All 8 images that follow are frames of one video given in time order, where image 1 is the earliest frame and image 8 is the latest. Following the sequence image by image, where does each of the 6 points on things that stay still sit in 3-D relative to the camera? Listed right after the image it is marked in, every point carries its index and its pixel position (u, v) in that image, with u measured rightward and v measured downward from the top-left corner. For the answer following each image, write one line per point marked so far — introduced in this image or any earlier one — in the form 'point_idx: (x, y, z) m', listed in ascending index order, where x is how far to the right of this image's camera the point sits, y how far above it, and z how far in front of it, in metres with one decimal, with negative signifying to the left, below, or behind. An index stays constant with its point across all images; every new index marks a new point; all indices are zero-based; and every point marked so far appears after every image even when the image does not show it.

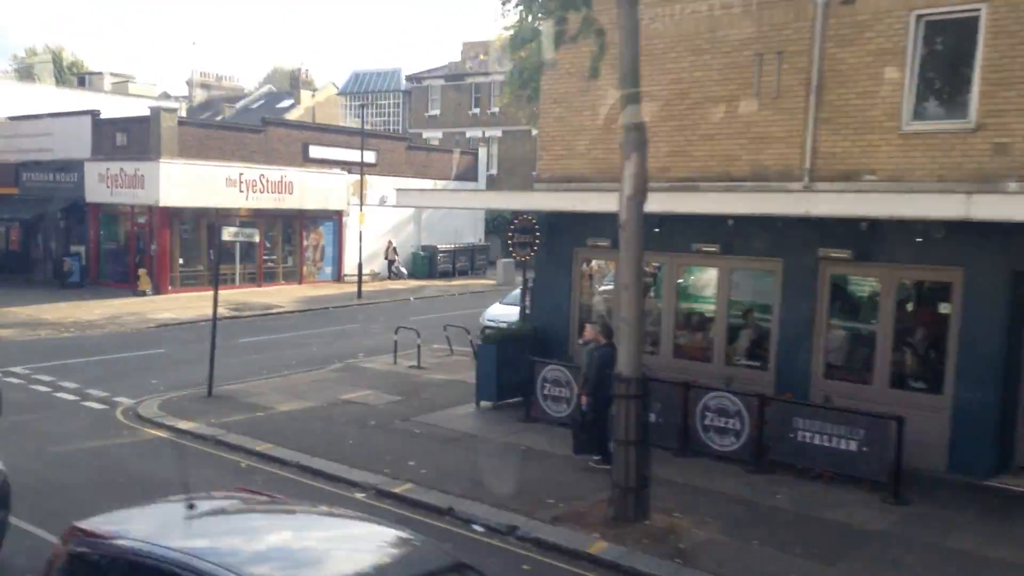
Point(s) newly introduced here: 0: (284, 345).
0: (-4.6, -1.1, +19.3) m
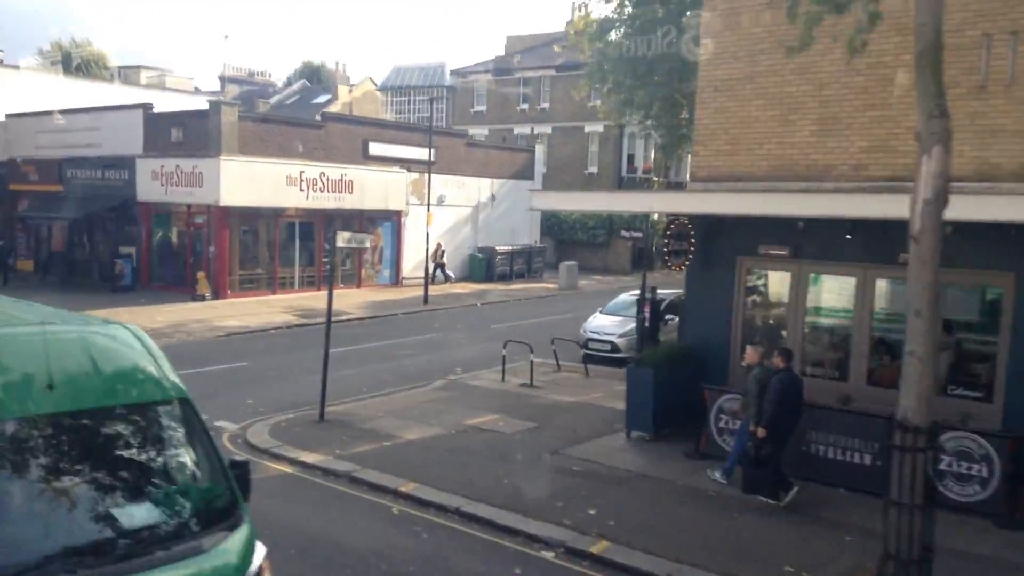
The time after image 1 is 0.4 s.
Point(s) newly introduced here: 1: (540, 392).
0: (-2.7, -1.3, +17.8) m
1: (+0.4, -1.6, +14.5) m
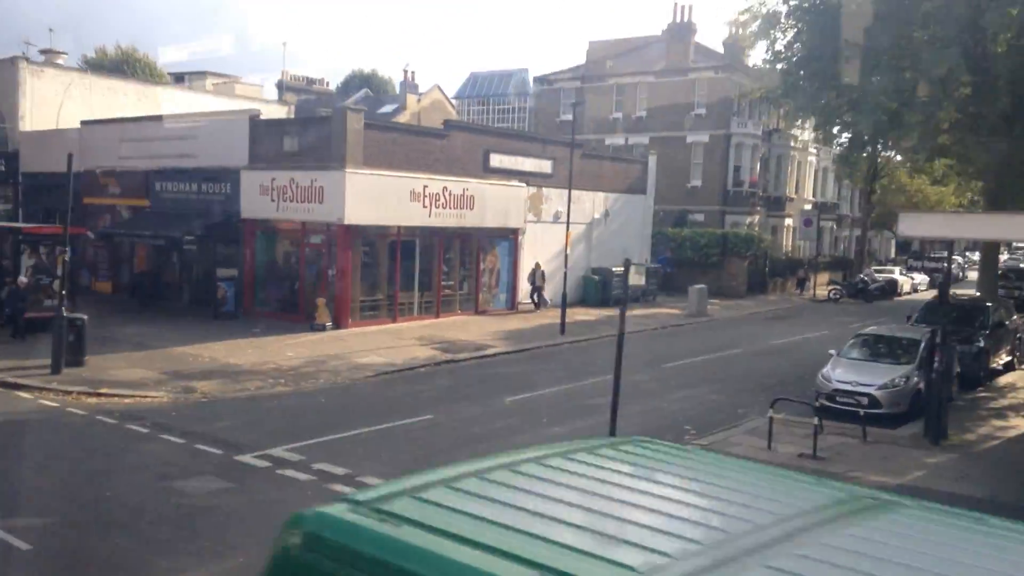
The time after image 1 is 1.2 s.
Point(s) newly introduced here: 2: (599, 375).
0: (+0.9, -1.9, +14.9) m
1: (+3.9, -2.1, +11.5) m
2: (+1.6, -1.7, +17.8) m
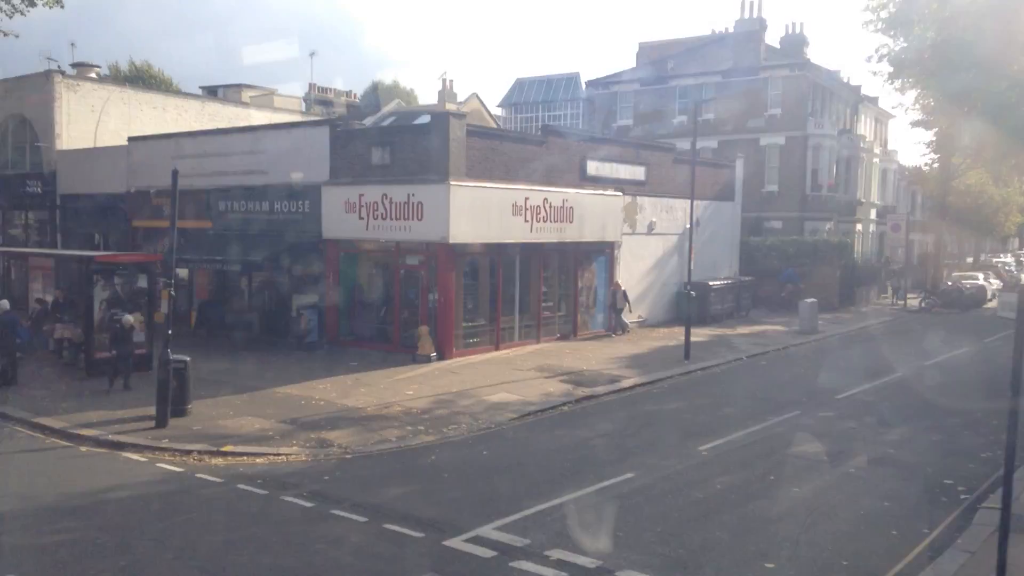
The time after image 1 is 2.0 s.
0: (+3.6, -2.2, +12.6) m
1: (+6.6, -2.4, +9.2) m
2: (+4.3, -2.0, +15.5) m
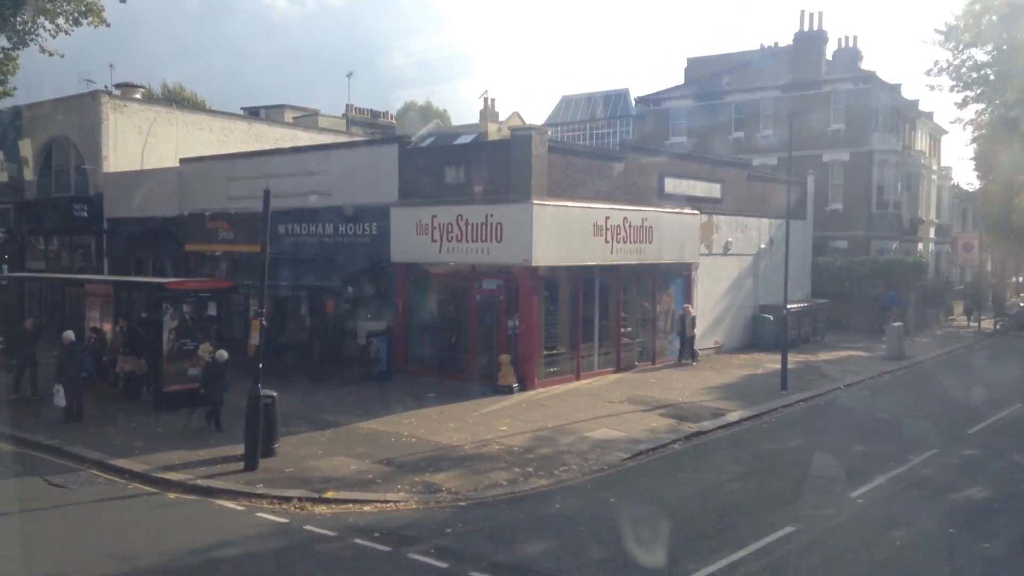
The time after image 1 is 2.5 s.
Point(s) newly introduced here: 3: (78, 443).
0: (+5.2, -2.6, +11.3) m
1: (+8.1, -2.6, +7.9) m
2: (+6.0, -2.4, +14.2) m
3: (-6.7, -2.4, +14.6) m
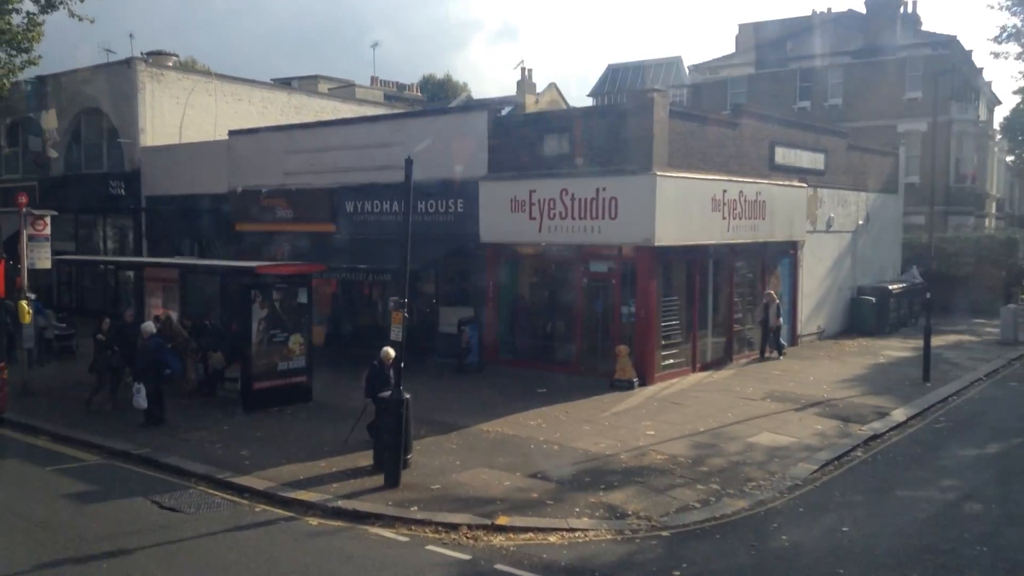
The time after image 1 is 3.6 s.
0: (+7.3, -2.4, +9.4) m
1: (+10.3, -2.5, +6.0) m
2: (+8.1, -2.2, +12.3) m
3: (-4.5, -2.2, +12.7) m
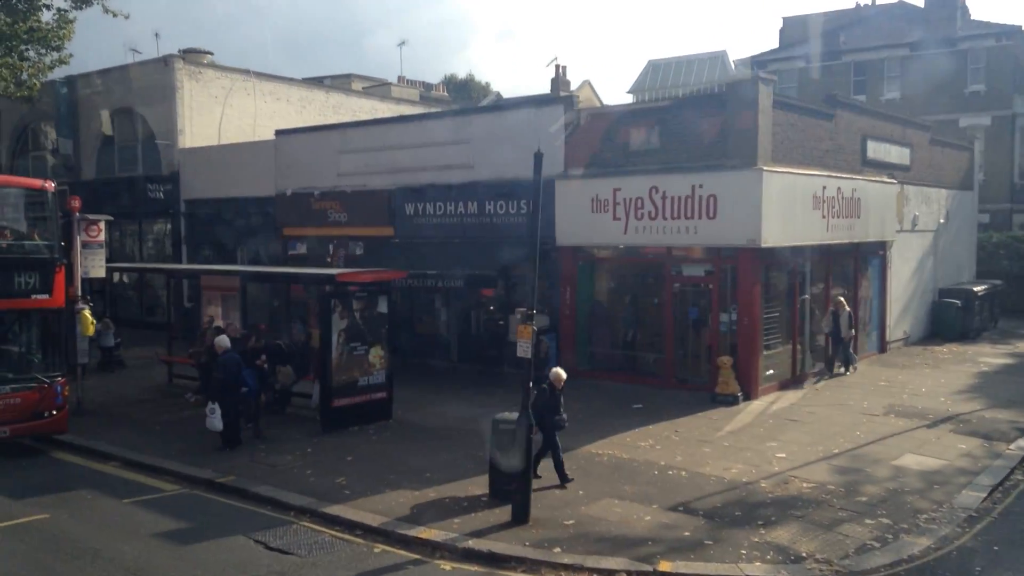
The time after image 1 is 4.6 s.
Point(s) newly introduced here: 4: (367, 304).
0: (+8.8, -2.5, +8.1) m
1: (+11.8, -2.6, +4.7) m
2: (+9.6, -2.2, +11.0) m
3: (-3.0, -2.4, +11.5) m
4: (-2.2, -0.2, +14.3) m
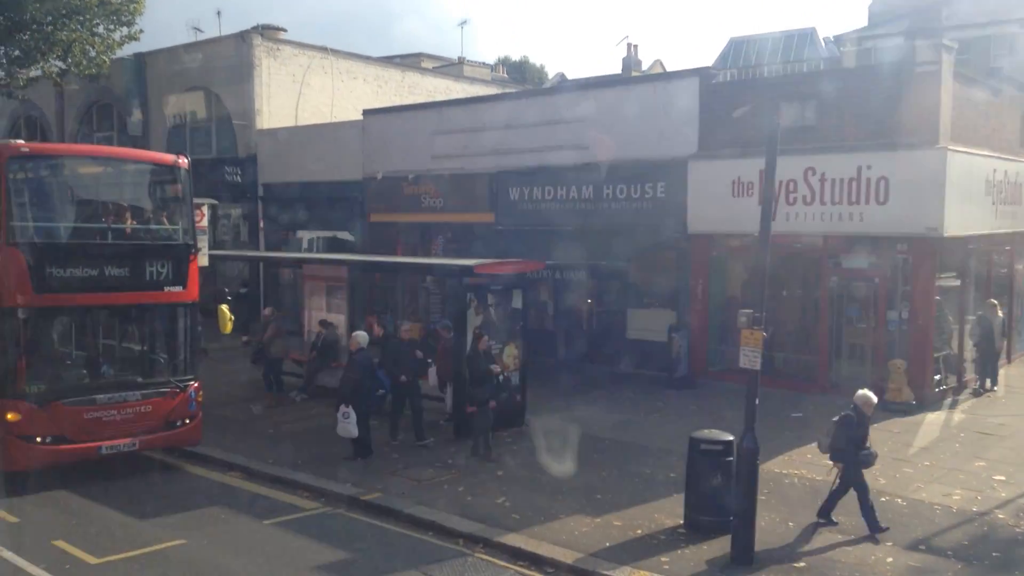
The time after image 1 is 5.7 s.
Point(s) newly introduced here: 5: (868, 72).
0: (+10.6, -2.5, +6.4) m
1: (+13.5, -2.7, +2.9) m
2: (+11.5, -2.3, +9.2) m
3: (-1.1, -2.3, +10.2) m
4: (-0.1, -0.1, +12.9) m
5: (+5.4, +3.3, +14.5) m
